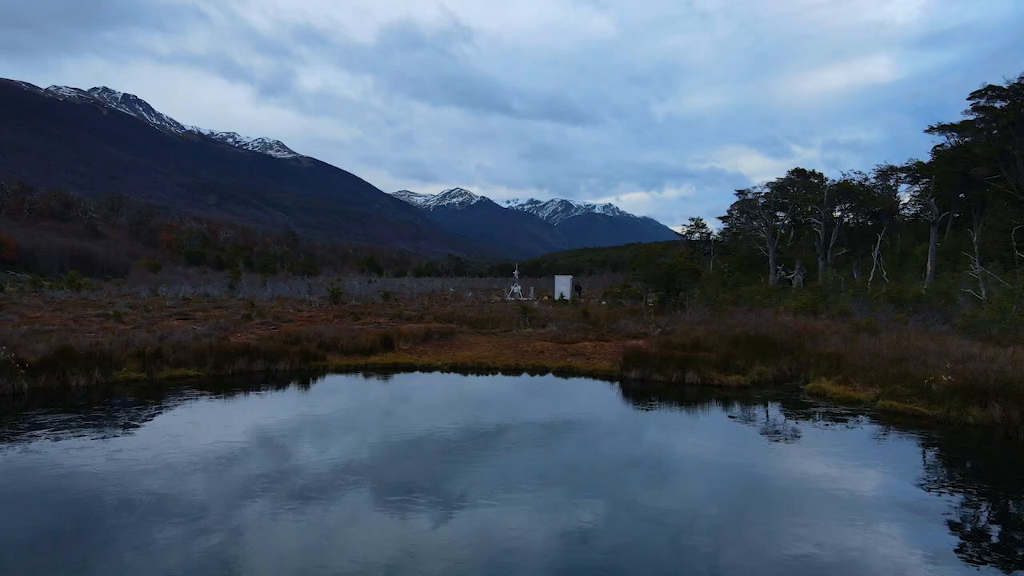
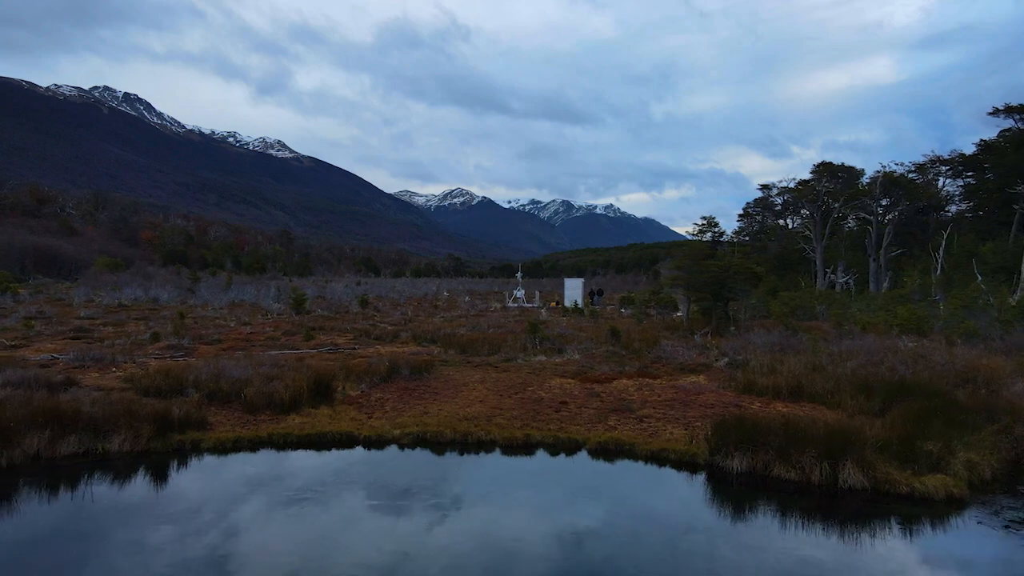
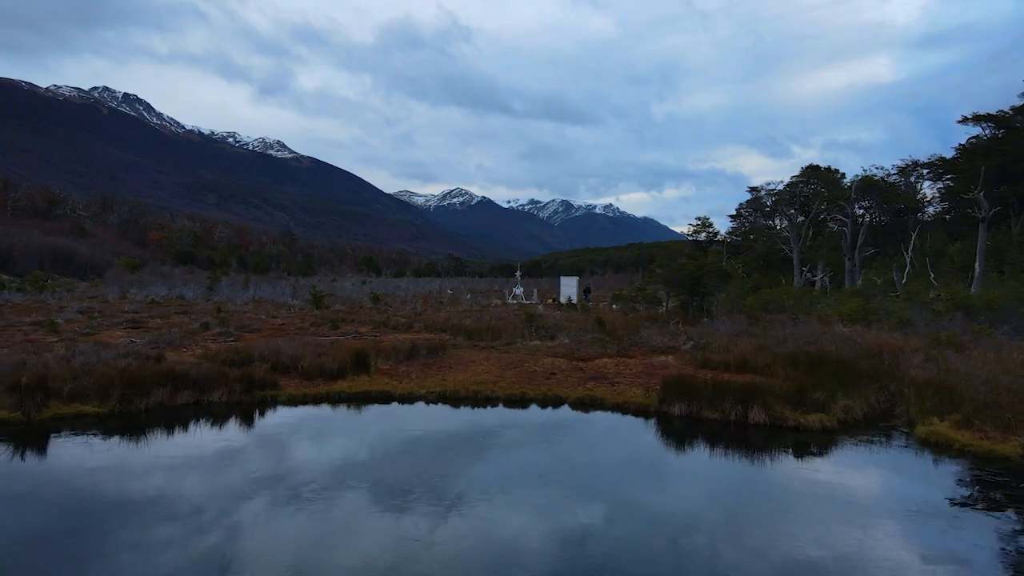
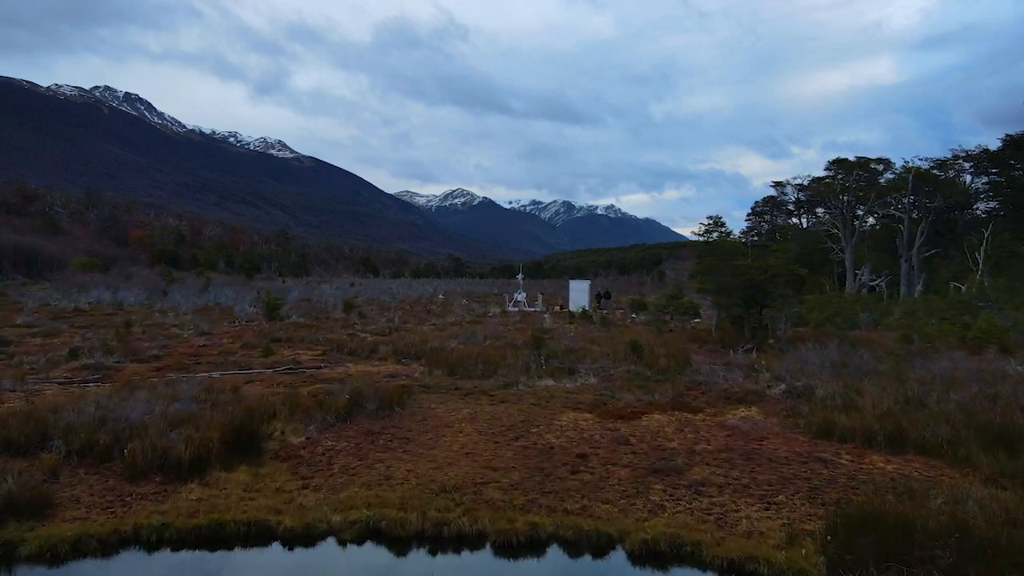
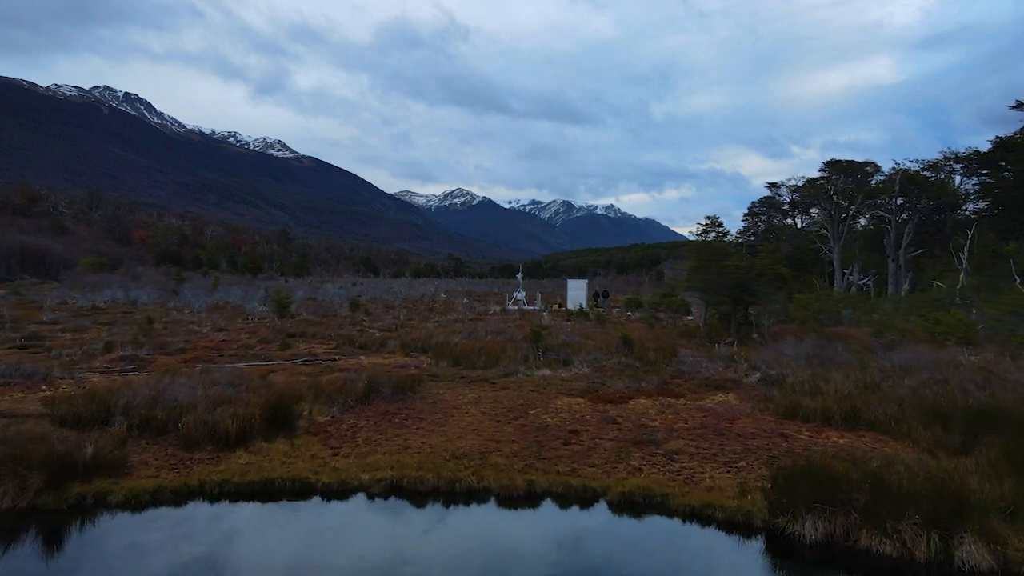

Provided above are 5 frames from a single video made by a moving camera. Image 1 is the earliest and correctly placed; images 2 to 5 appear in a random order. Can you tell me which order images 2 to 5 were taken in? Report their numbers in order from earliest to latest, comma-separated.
3, 2, 5, 4
